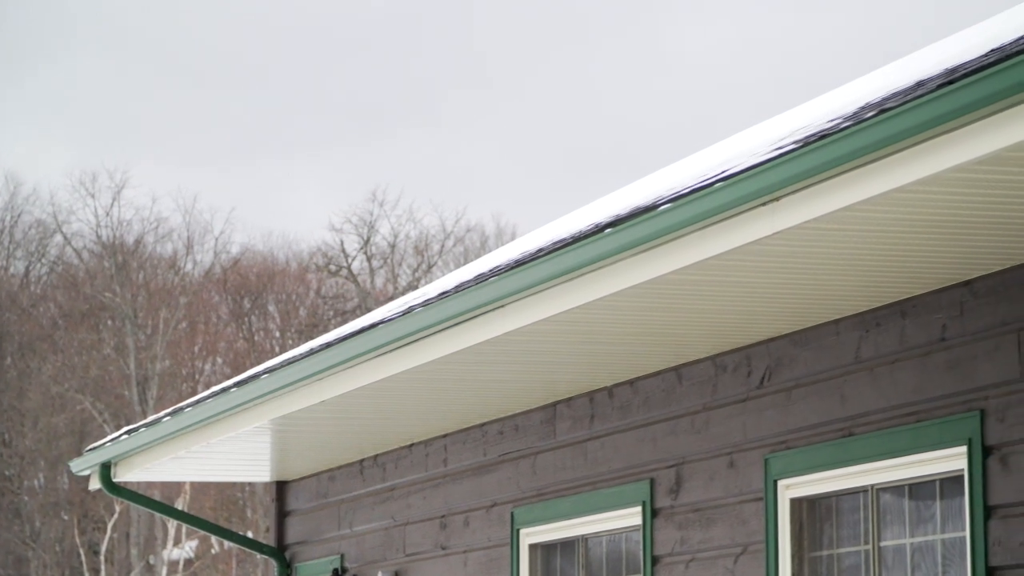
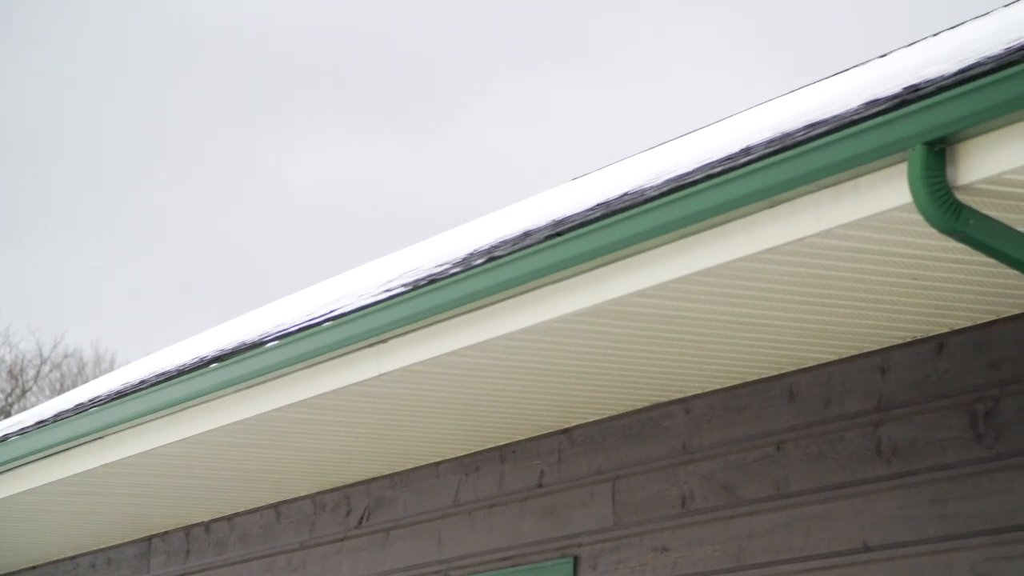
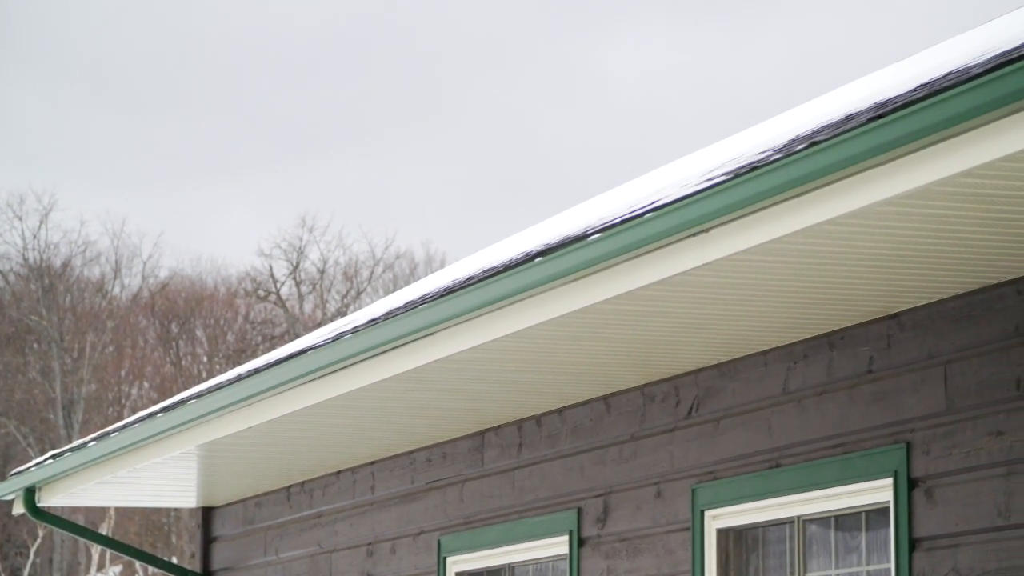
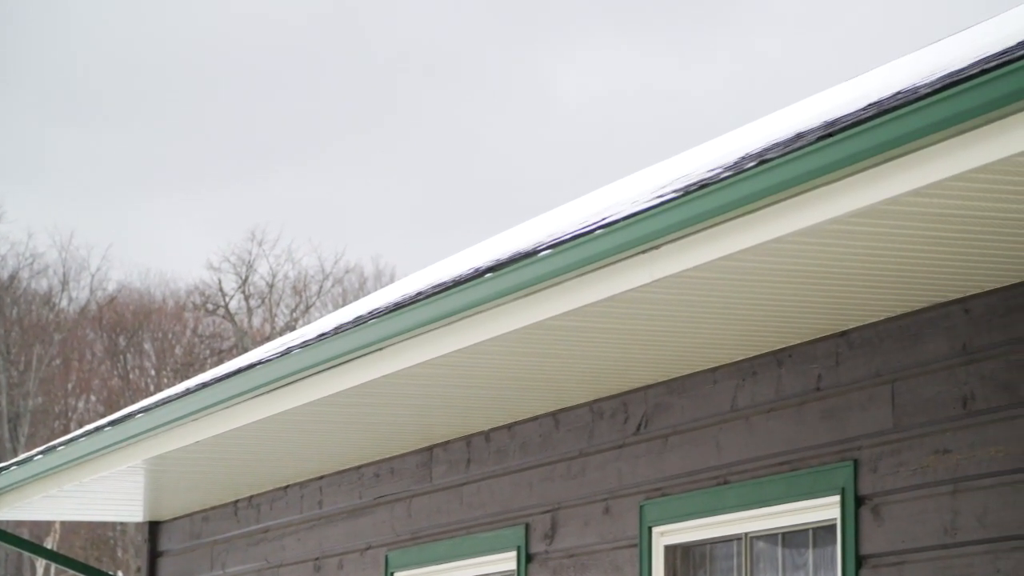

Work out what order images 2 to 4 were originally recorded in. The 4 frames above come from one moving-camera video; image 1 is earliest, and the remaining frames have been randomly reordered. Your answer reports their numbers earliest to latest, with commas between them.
3, 4, 2
